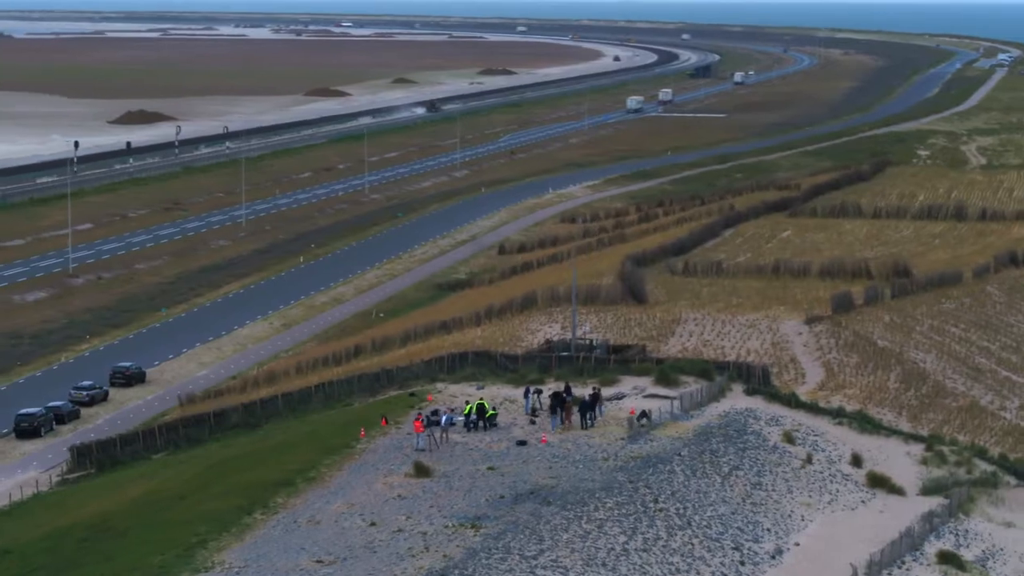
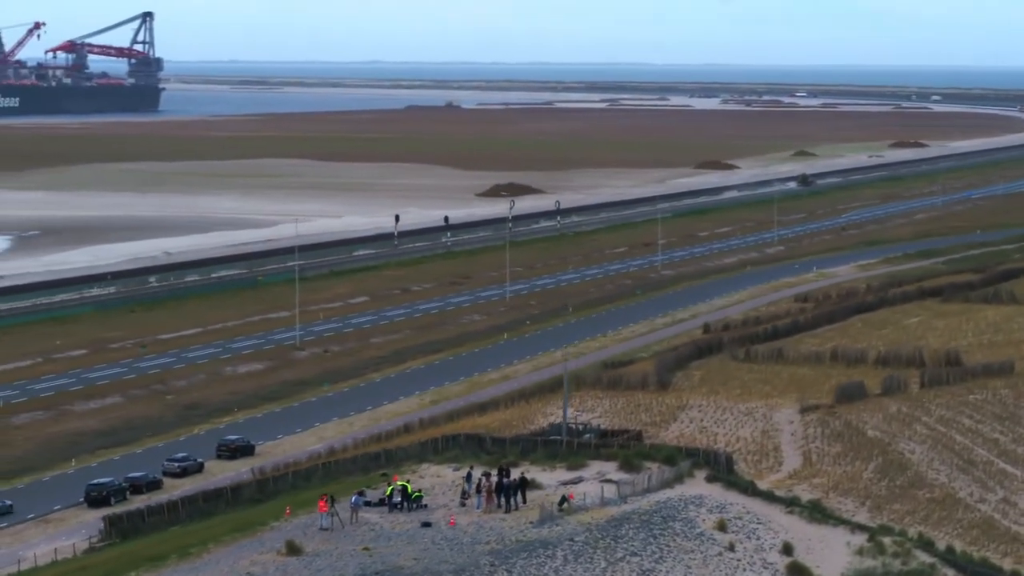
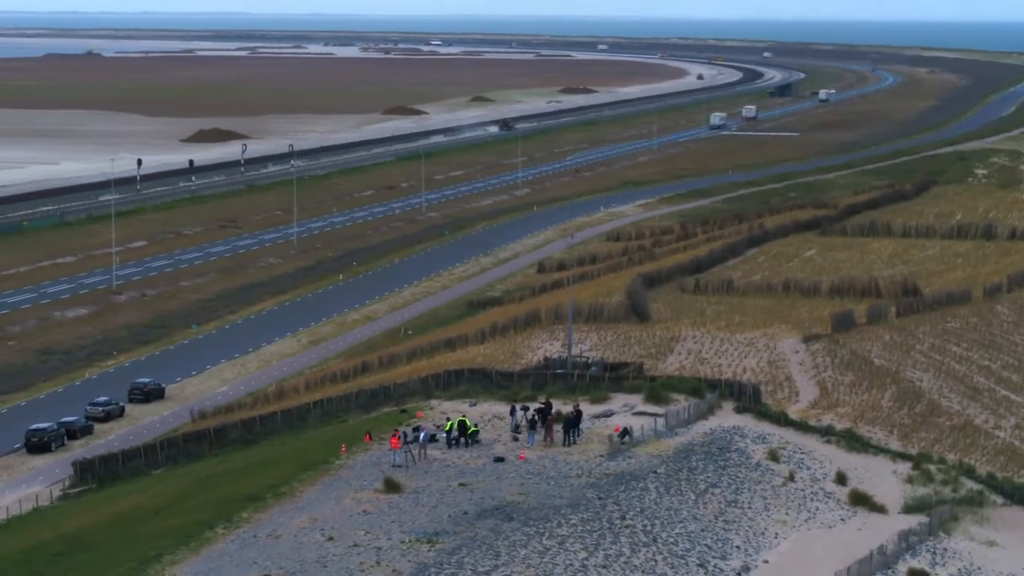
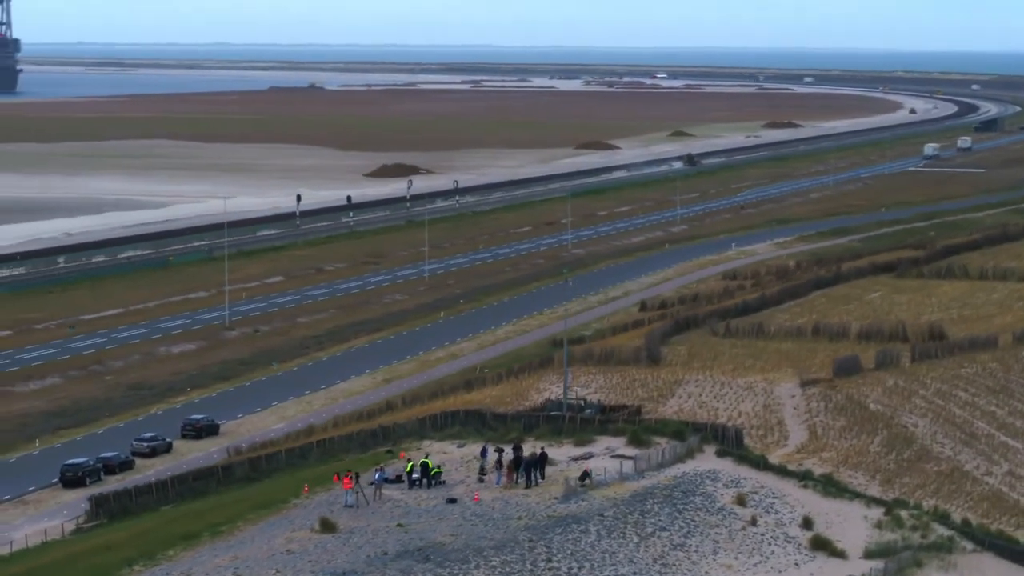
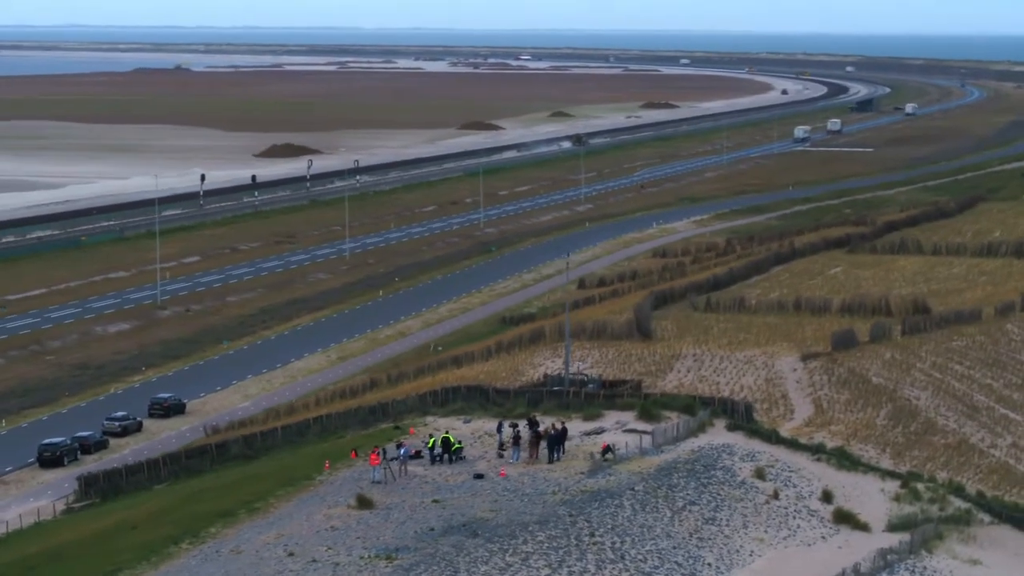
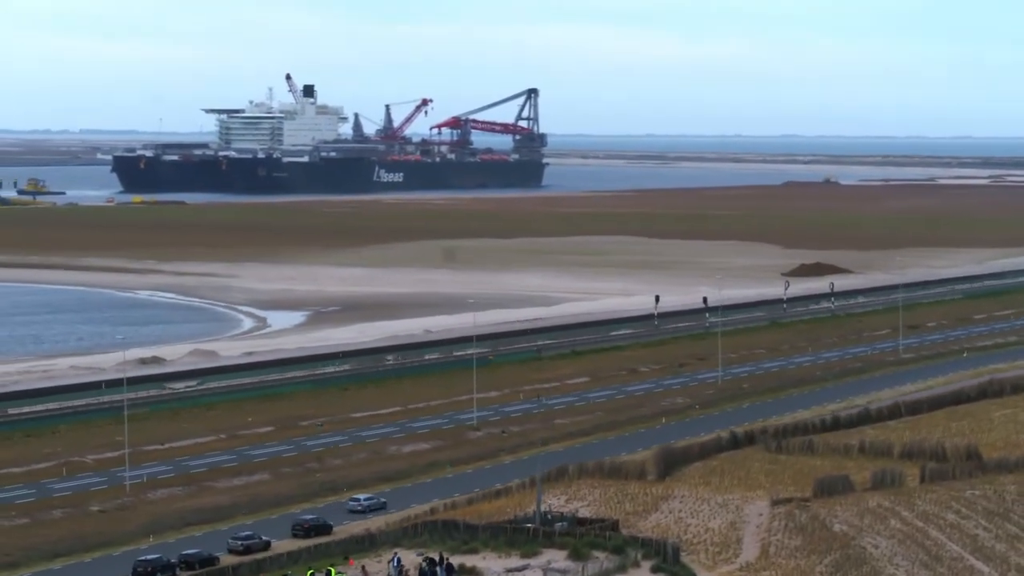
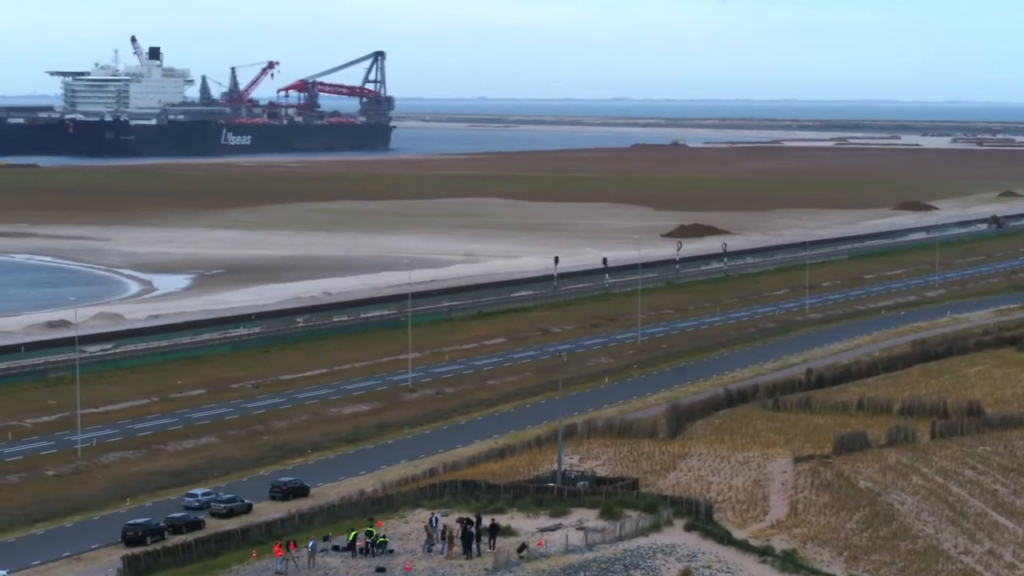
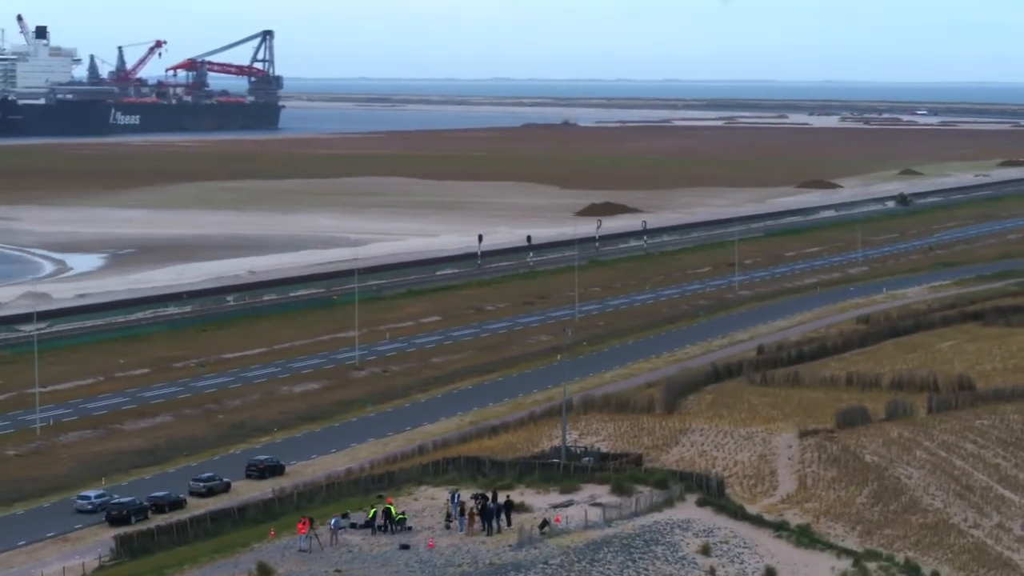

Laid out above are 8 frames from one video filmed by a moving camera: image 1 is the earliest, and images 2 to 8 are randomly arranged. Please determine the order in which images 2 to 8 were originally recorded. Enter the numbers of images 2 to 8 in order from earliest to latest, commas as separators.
3, 5, 4, 2, 8, 7, 6
